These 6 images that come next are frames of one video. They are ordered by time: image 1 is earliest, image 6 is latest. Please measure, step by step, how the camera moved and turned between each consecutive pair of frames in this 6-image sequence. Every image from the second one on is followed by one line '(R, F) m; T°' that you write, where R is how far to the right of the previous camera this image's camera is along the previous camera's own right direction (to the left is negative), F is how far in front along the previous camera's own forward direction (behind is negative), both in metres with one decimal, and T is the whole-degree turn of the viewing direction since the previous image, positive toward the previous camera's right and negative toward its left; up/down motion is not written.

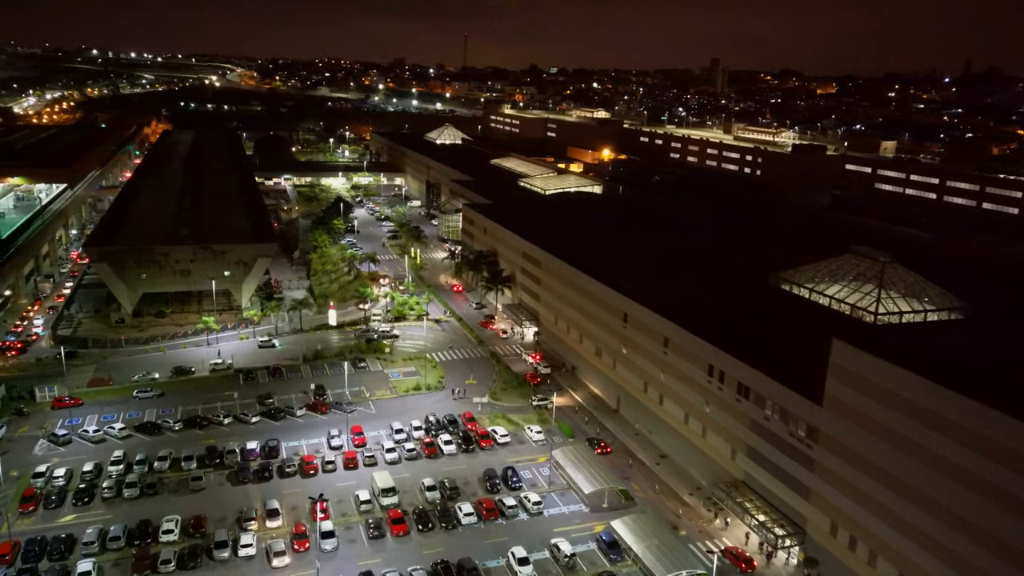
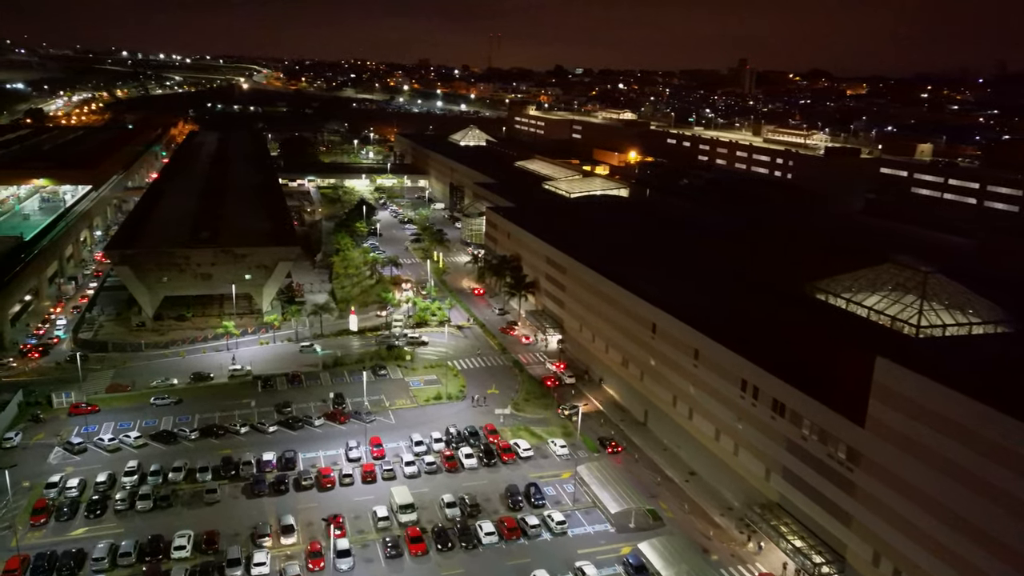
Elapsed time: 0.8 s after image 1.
(0.0, +1.2) m; -2°
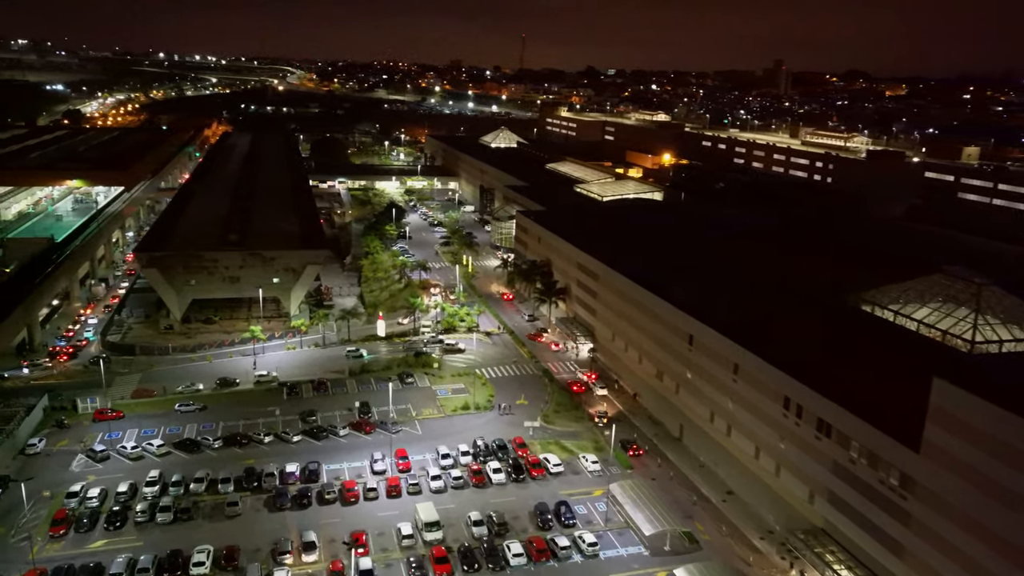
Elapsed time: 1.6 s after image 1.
(-0.1, +1.3) m; -2°
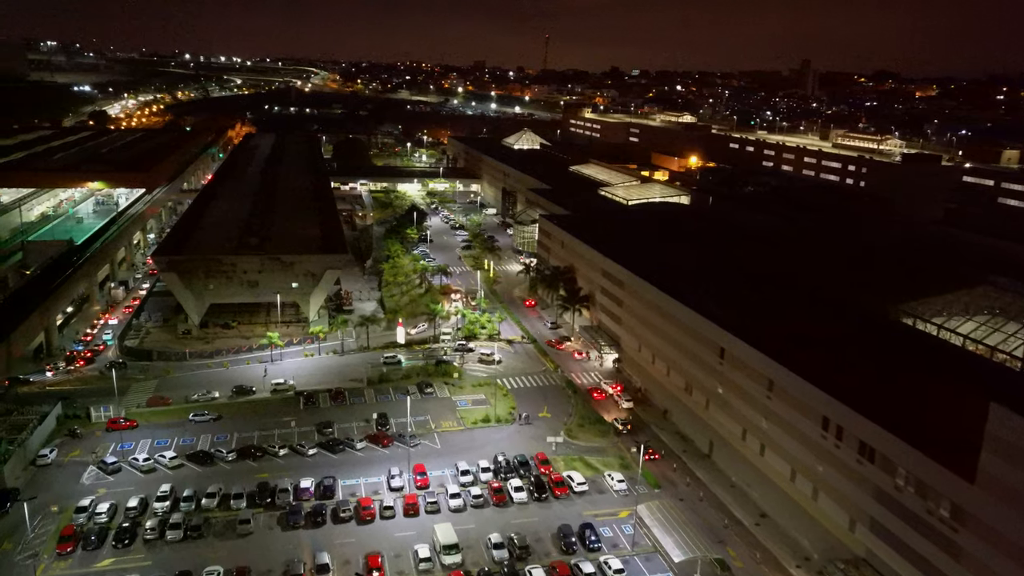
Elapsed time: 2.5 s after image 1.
(-0.1, +1.4) m; -2°
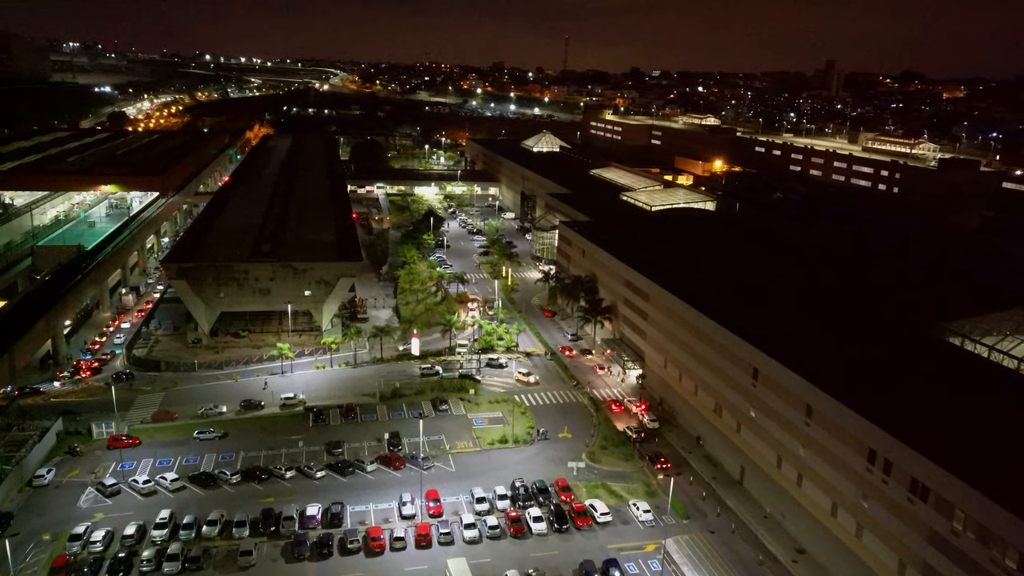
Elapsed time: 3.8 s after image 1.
(-0.1, +2.0) m; -1°
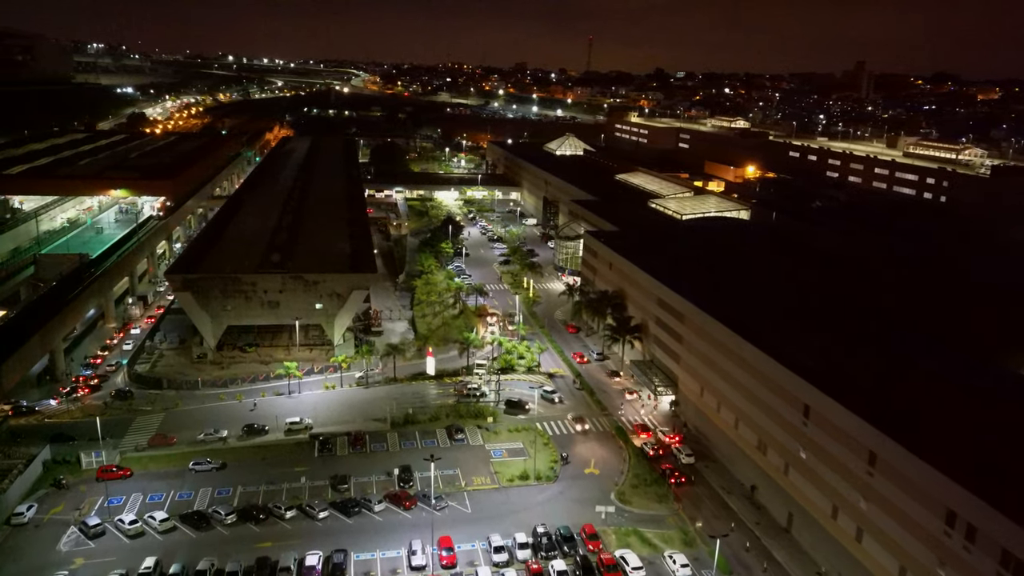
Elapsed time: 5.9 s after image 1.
(-0.1, +3.3) m; -1°
